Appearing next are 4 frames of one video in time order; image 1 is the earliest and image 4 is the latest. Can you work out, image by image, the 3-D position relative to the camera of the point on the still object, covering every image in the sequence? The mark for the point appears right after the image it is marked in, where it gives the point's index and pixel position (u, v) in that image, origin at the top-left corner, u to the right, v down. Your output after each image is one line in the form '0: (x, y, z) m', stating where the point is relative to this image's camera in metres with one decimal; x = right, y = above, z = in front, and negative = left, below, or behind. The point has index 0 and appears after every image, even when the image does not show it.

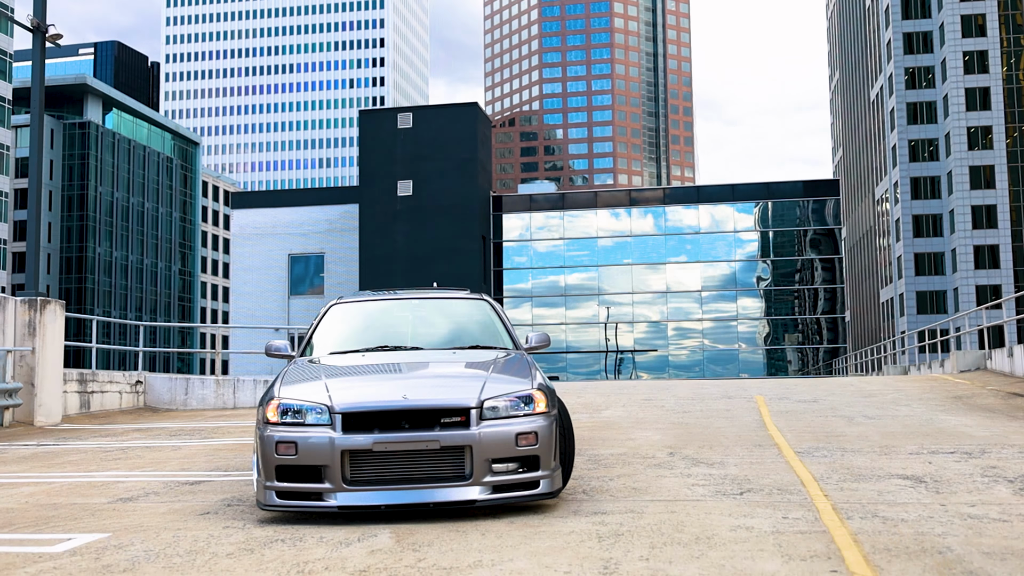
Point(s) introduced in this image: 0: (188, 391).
0: (-4.9, -1.6, +16.8) m
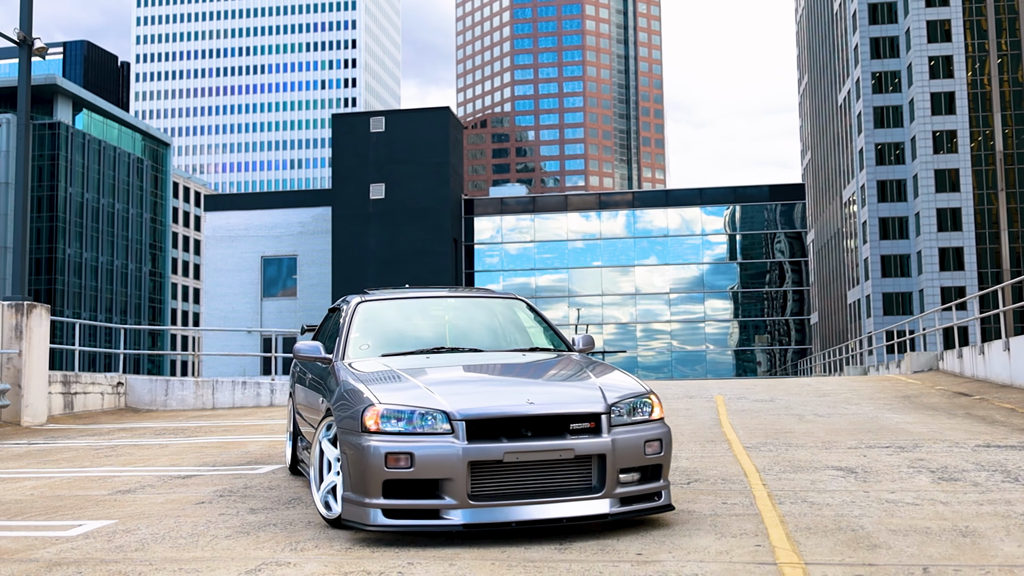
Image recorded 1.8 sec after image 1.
0: (-5.3, -1.6, +17.3) m
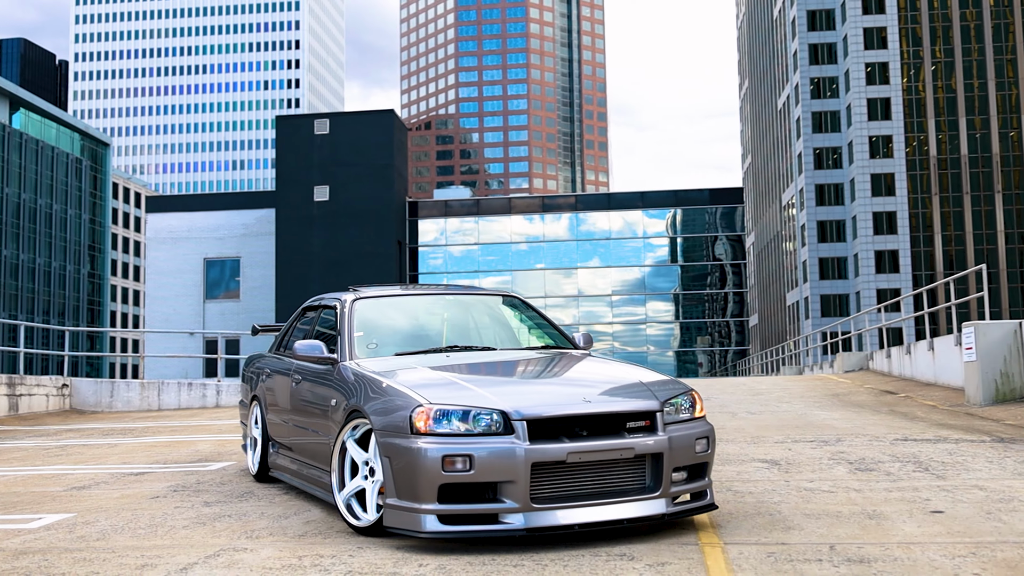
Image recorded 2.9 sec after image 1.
0: (-6.2, -1.7, +17.4) m
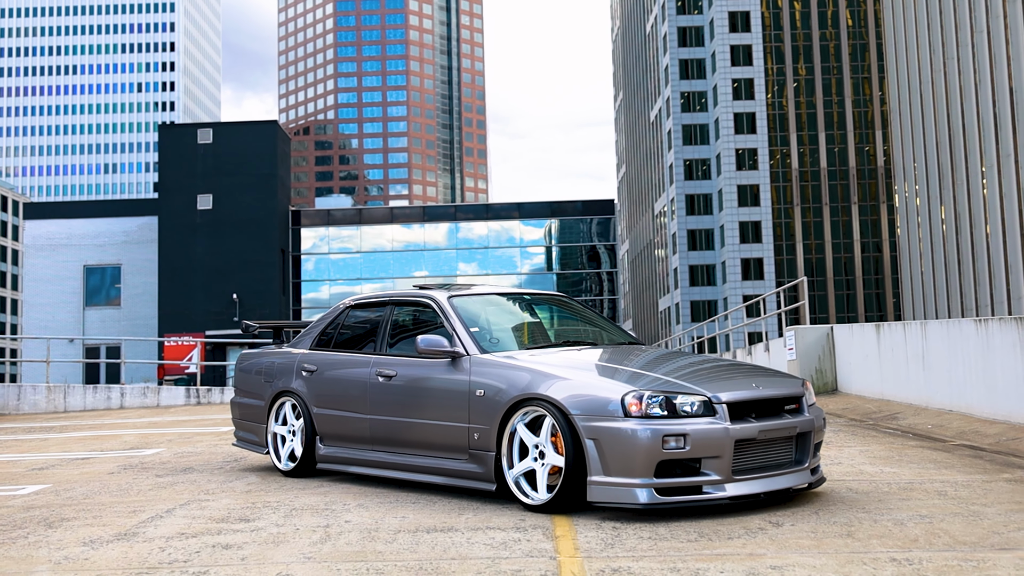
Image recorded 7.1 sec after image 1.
0: (-8.1, -1.8, +18.4) m
